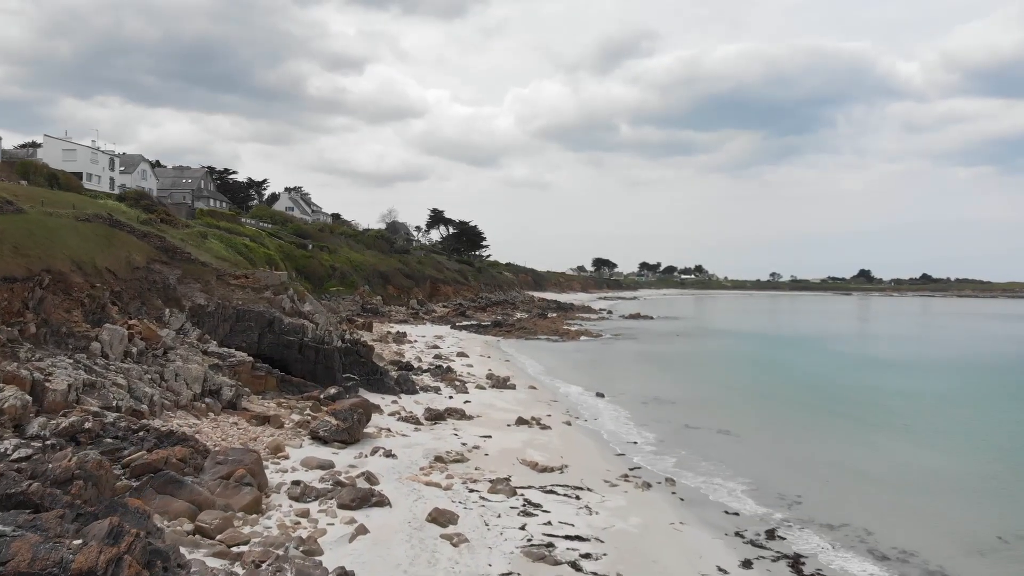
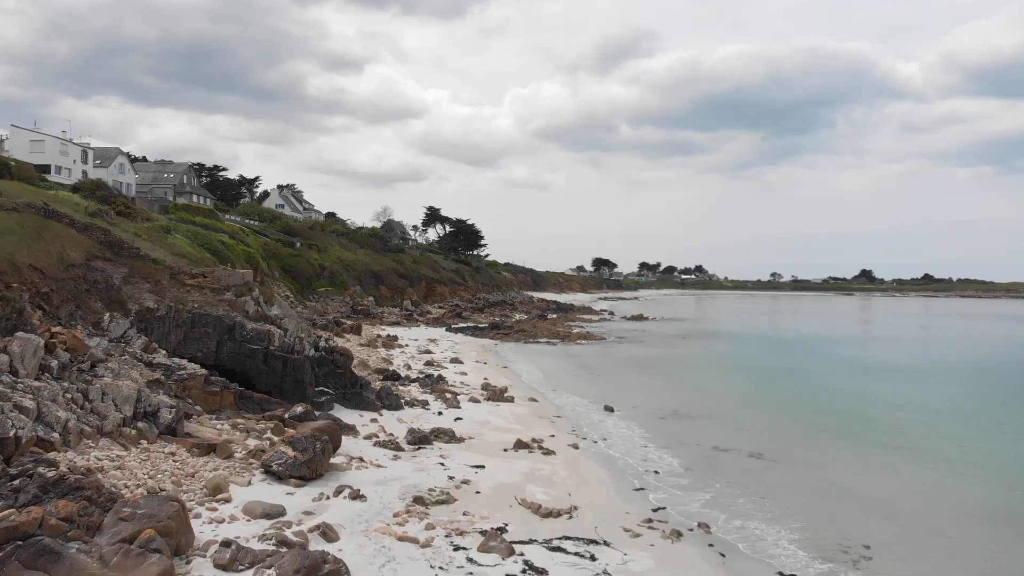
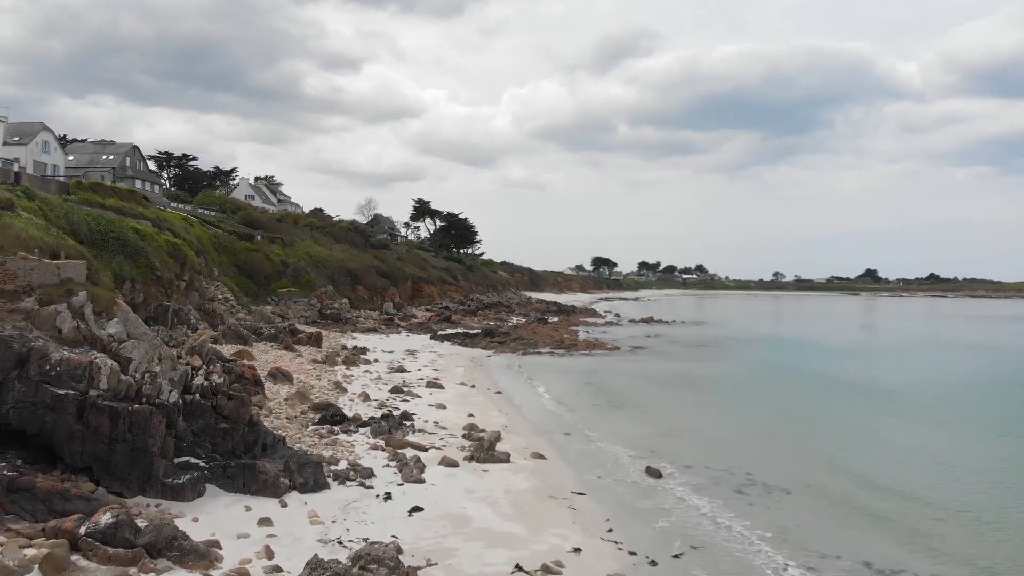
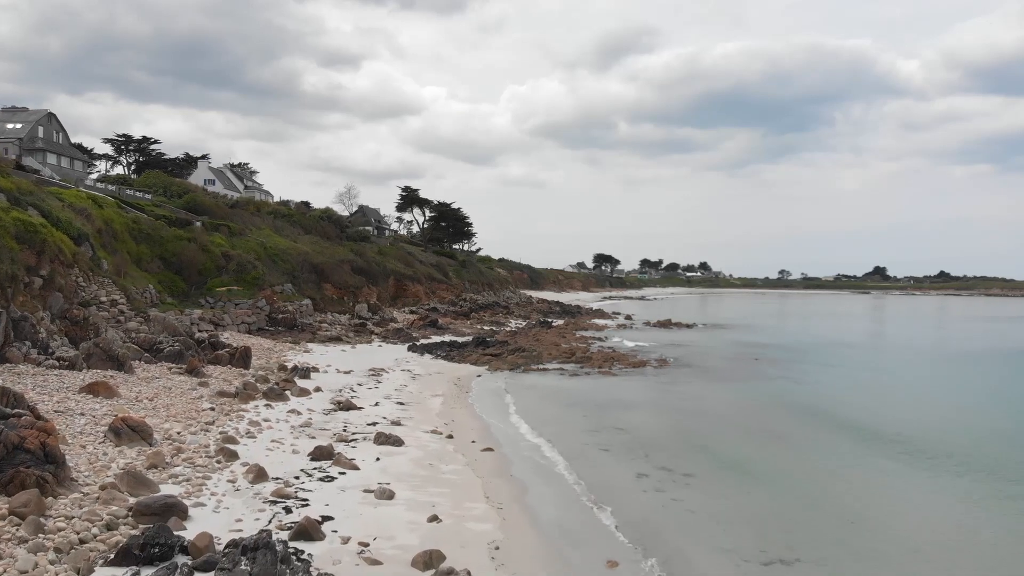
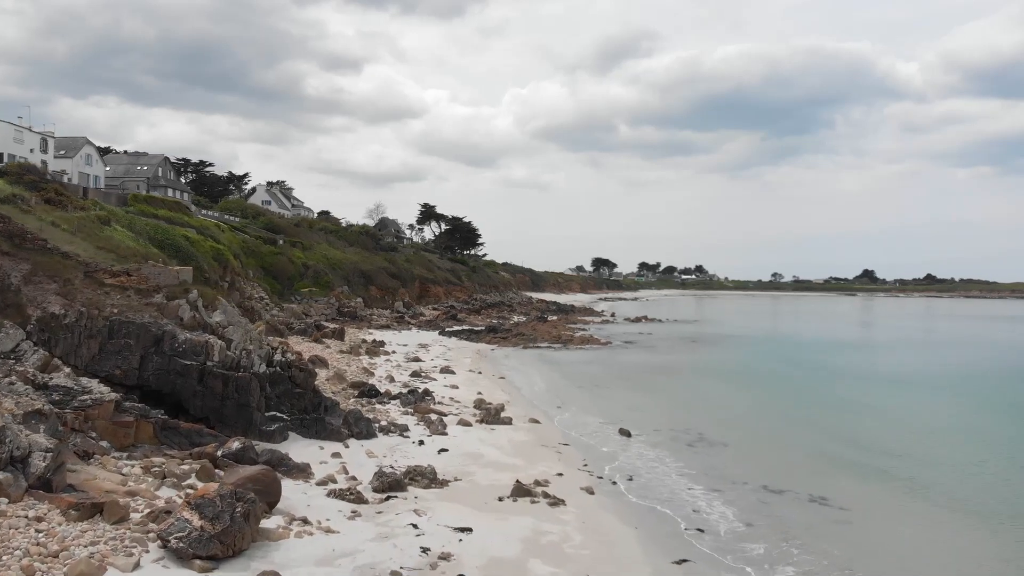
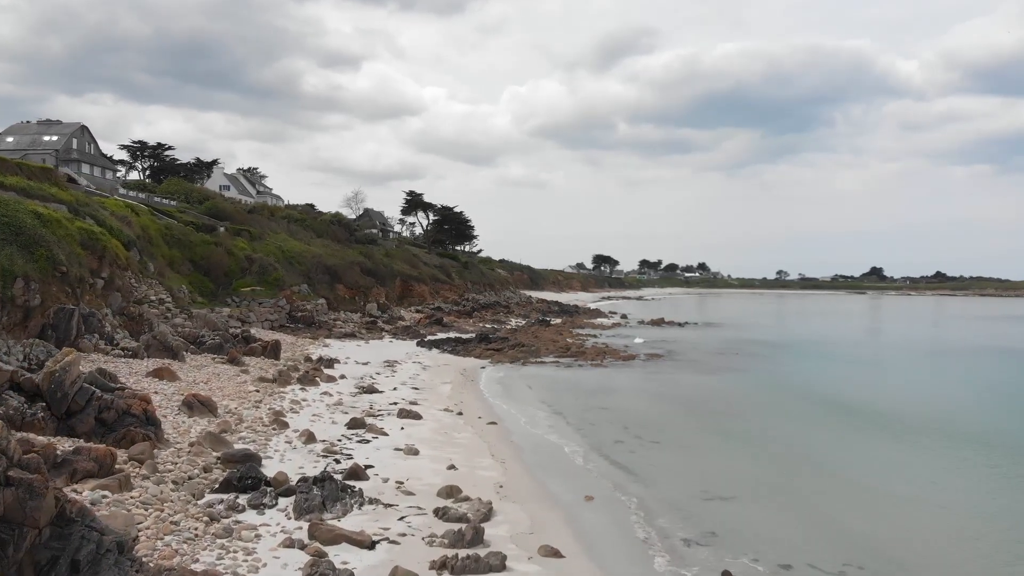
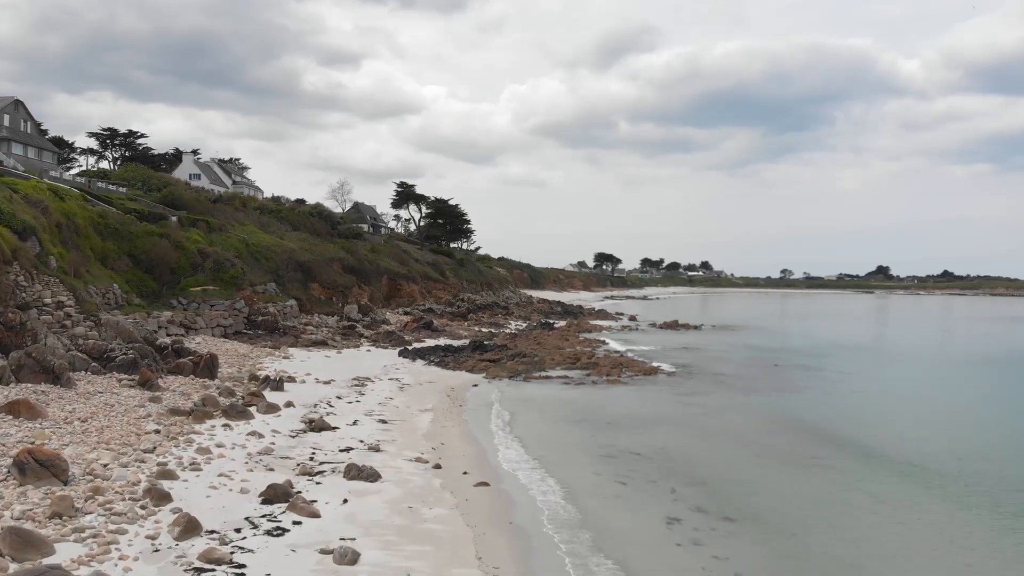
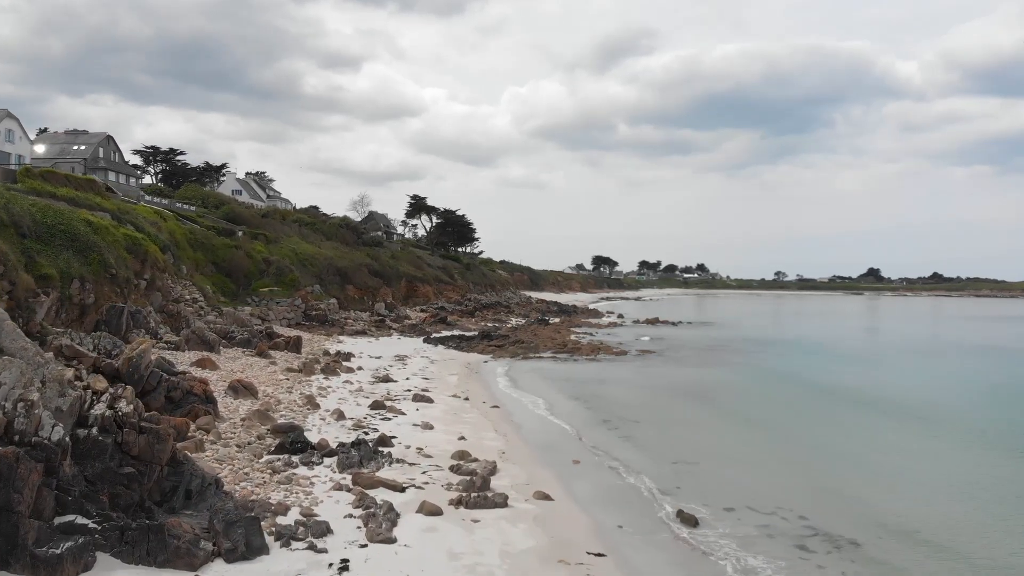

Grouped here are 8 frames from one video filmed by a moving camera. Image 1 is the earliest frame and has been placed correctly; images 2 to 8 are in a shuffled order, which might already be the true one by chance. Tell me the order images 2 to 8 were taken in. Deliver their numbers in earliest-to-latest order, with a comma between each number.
2, 5, 3, 8, 6, 4, 7
